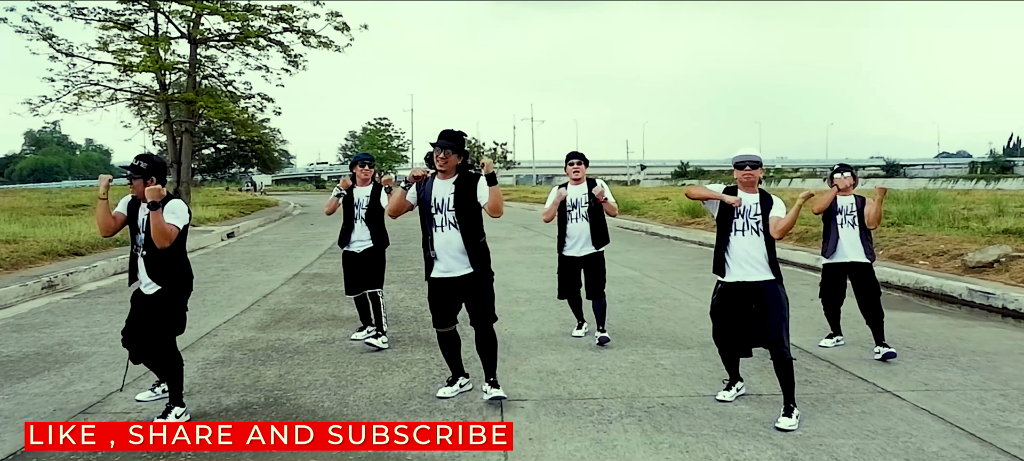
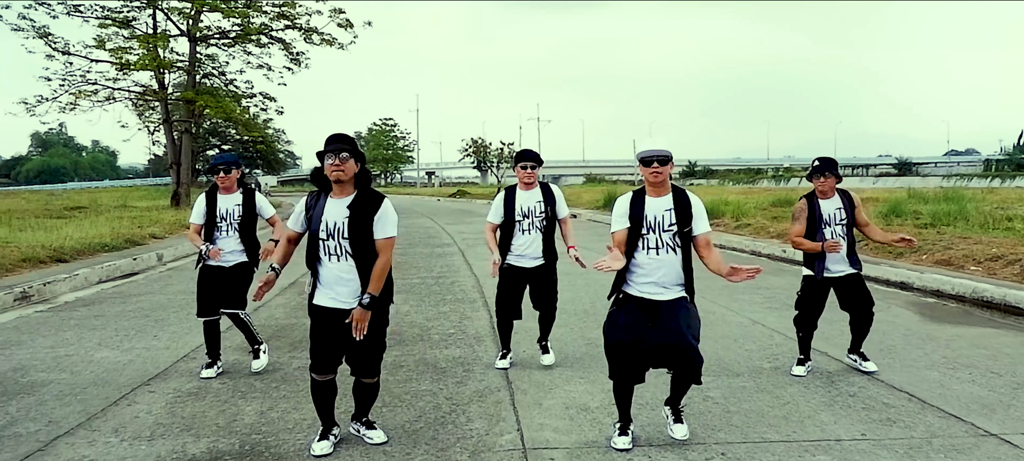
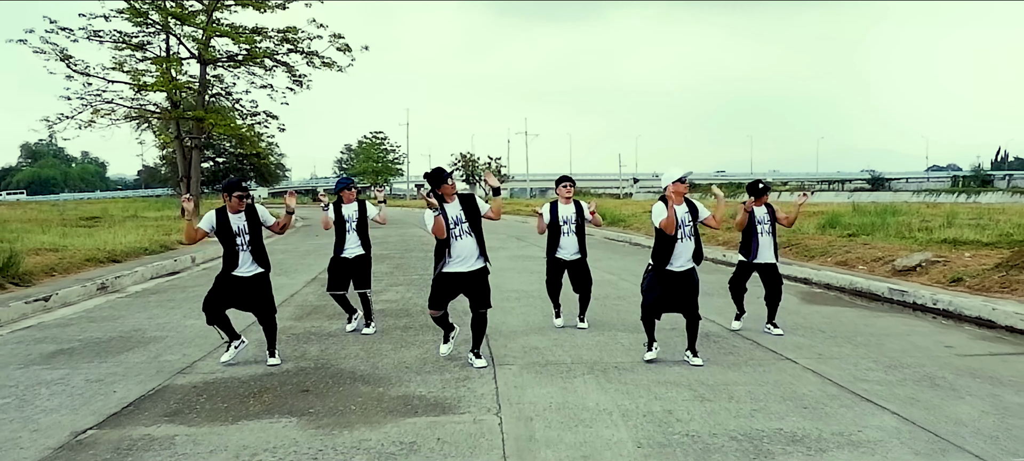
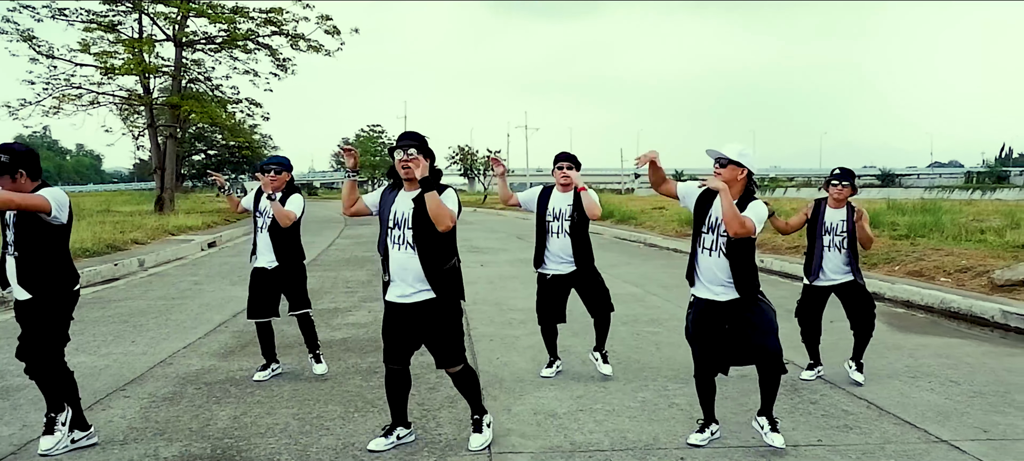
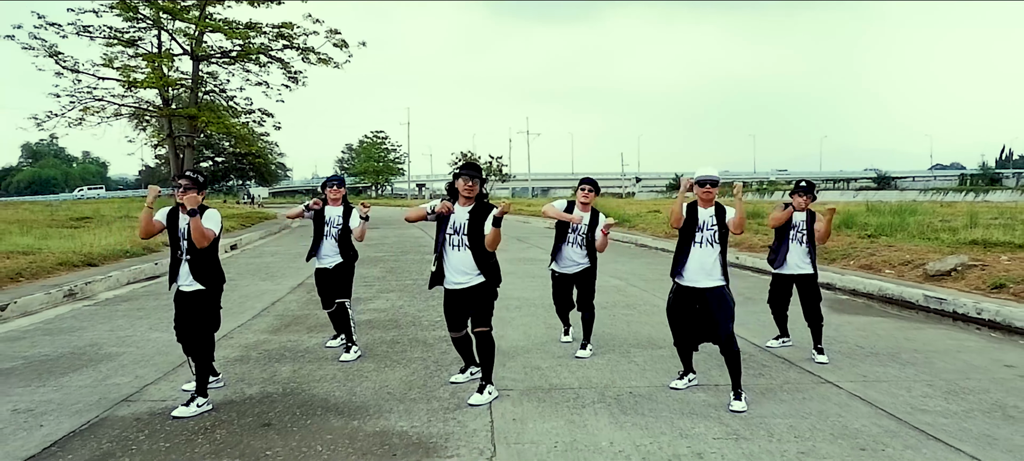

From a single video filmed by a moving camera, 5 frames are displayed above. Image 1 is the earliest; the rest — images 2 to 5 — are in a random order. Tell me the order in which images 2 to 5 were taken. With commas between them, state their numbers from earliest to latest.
2, 4, 5, 3
